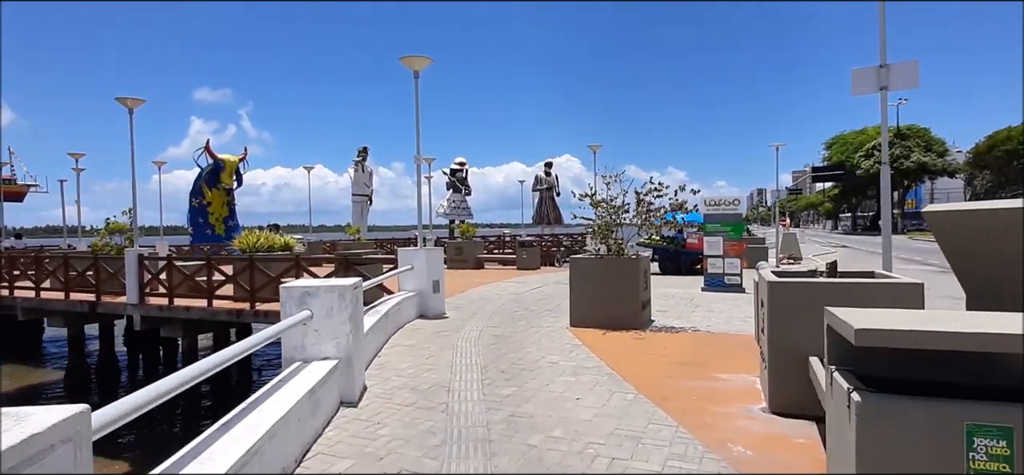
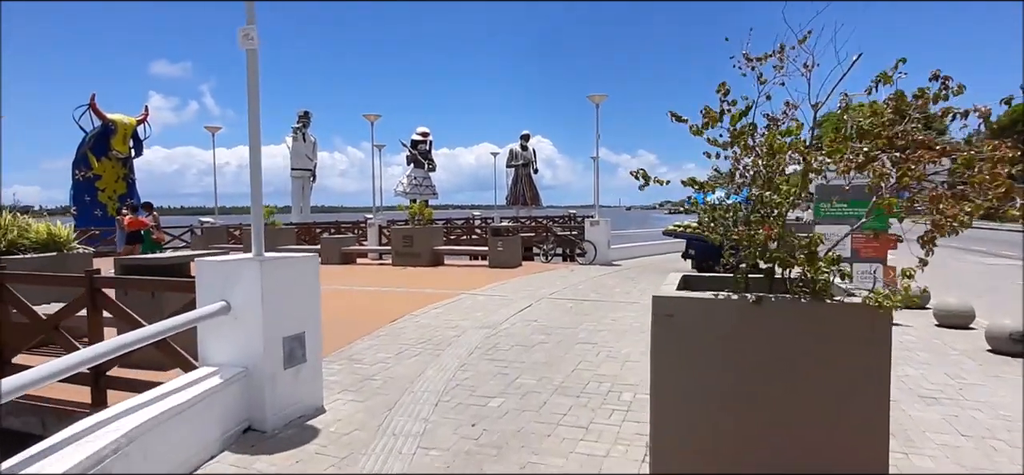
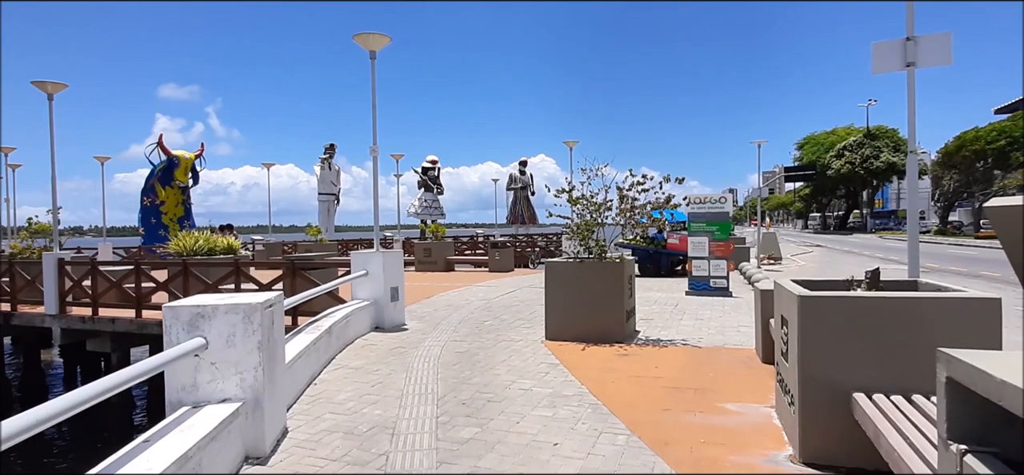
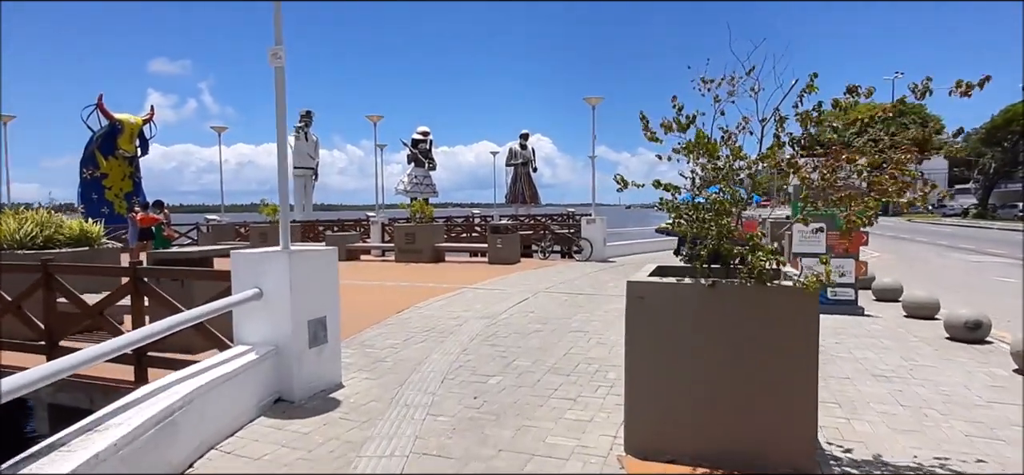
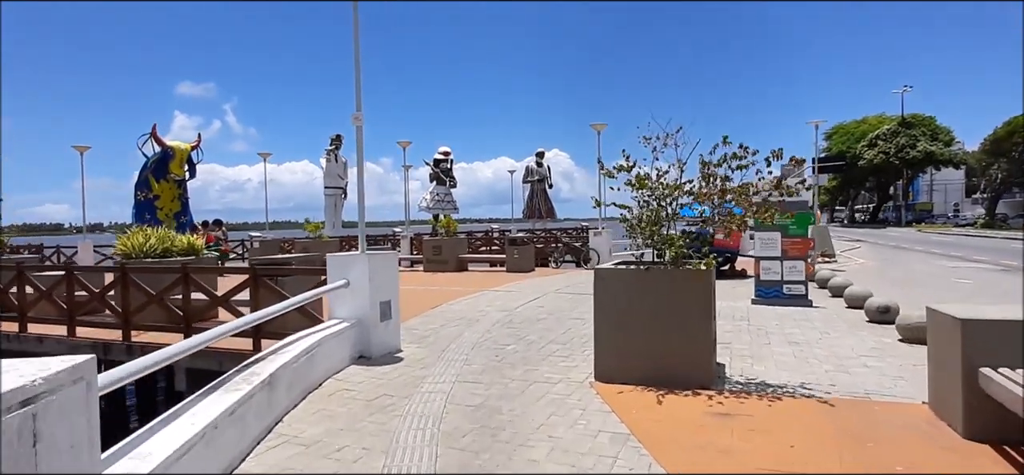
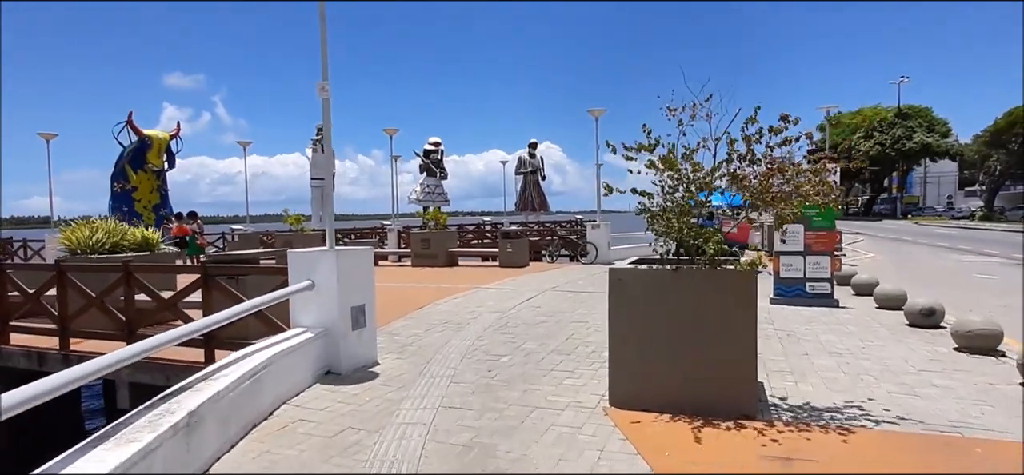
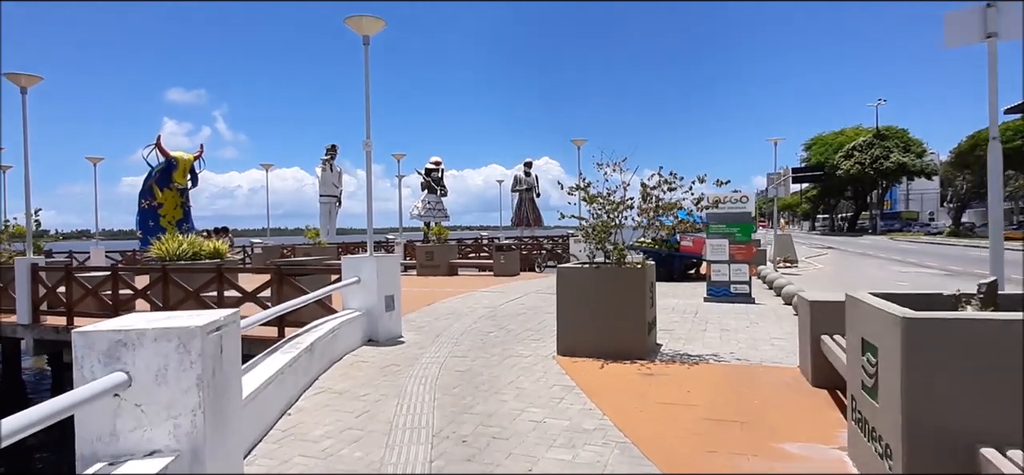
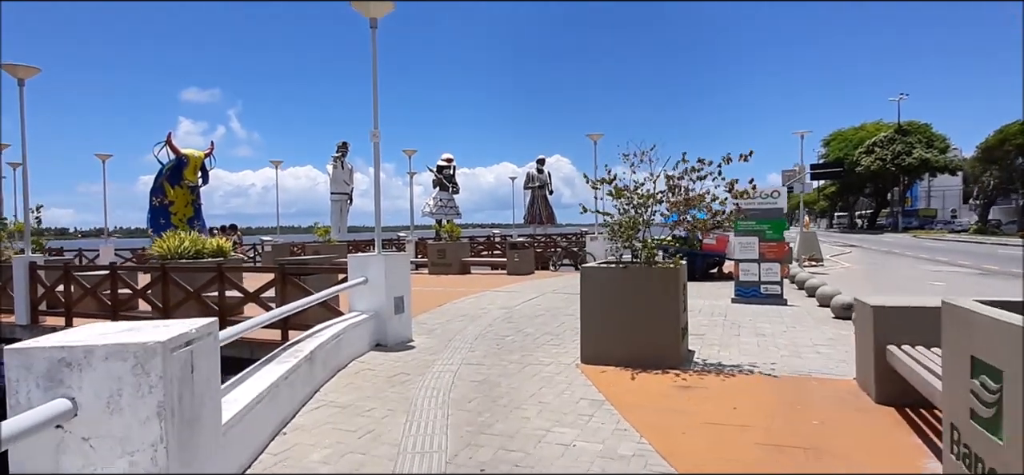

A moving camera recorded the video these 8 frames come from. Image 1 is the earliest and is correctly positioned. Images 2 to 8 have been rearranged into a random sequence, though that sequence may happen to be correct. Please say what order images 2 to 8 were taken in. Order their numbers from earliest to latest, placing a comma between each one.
3, 7, 8, 5, 6, 4, 2
